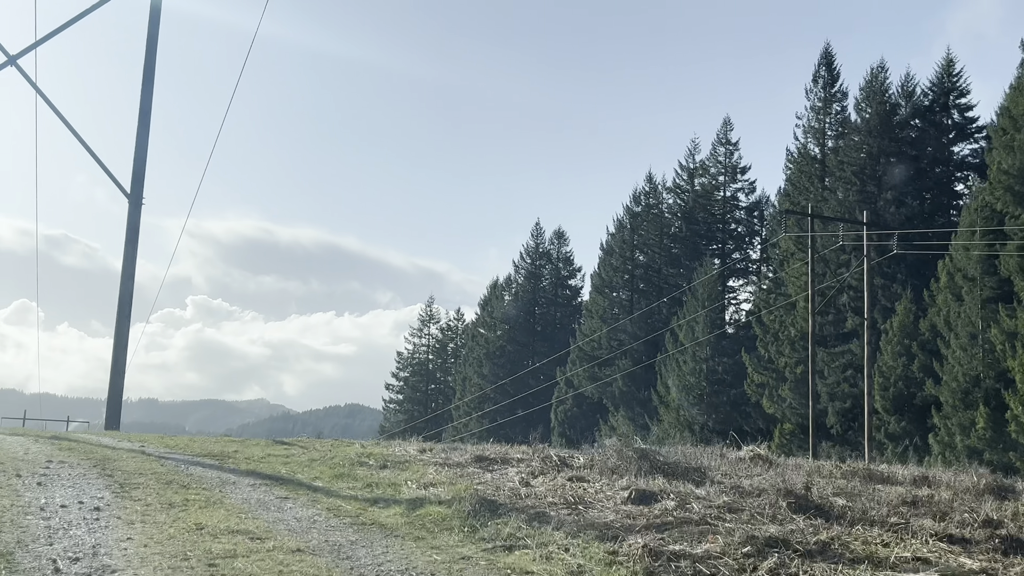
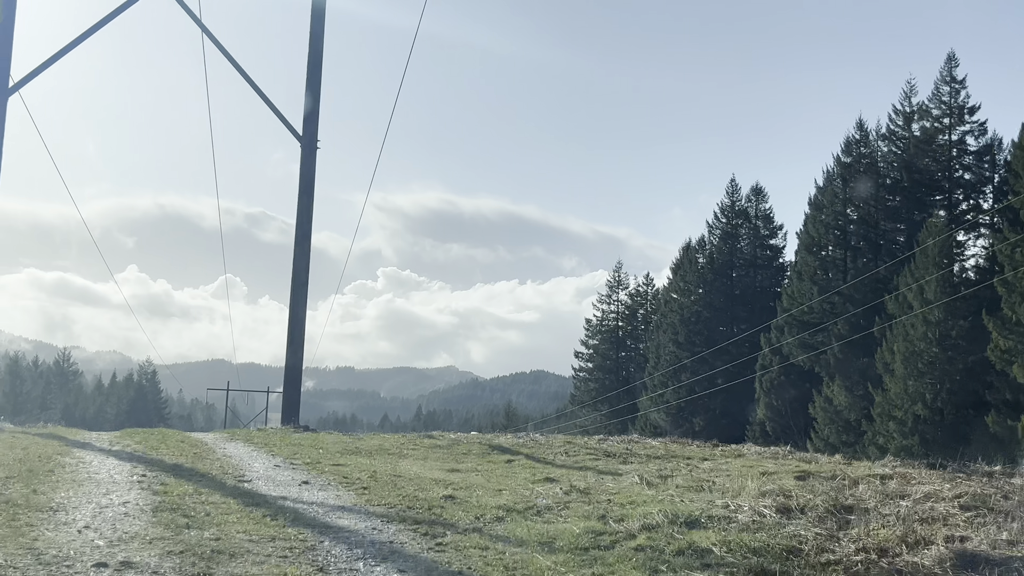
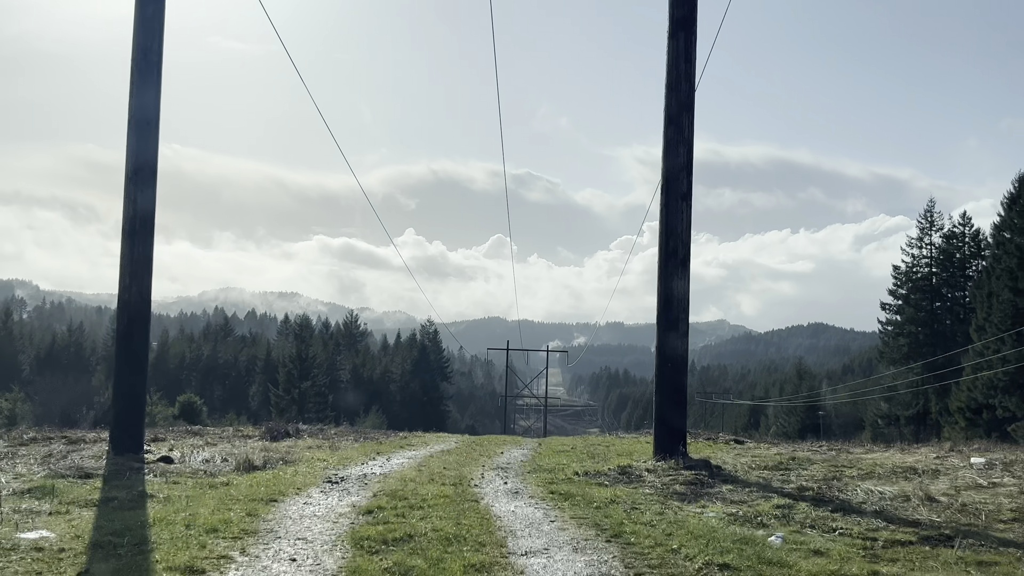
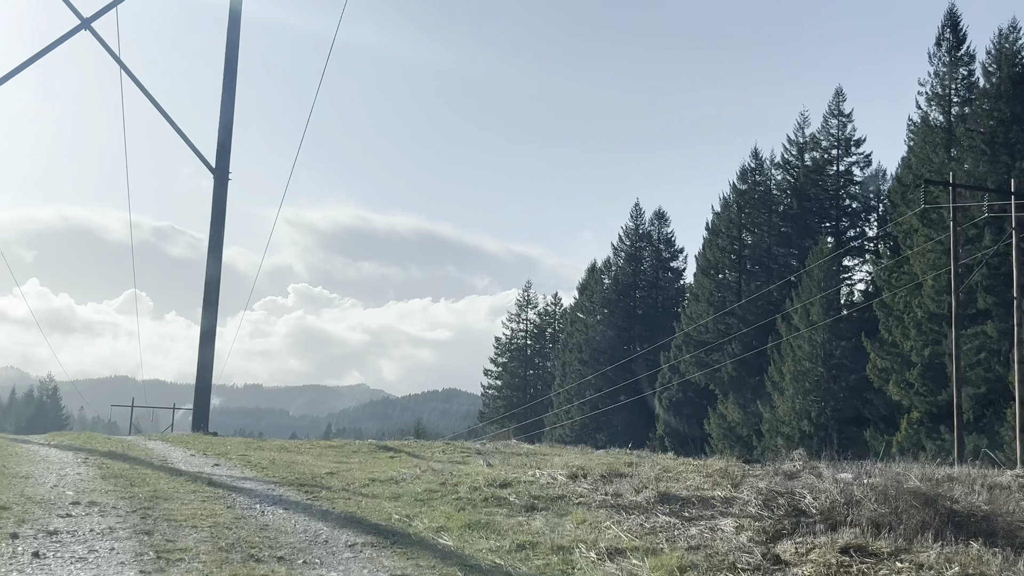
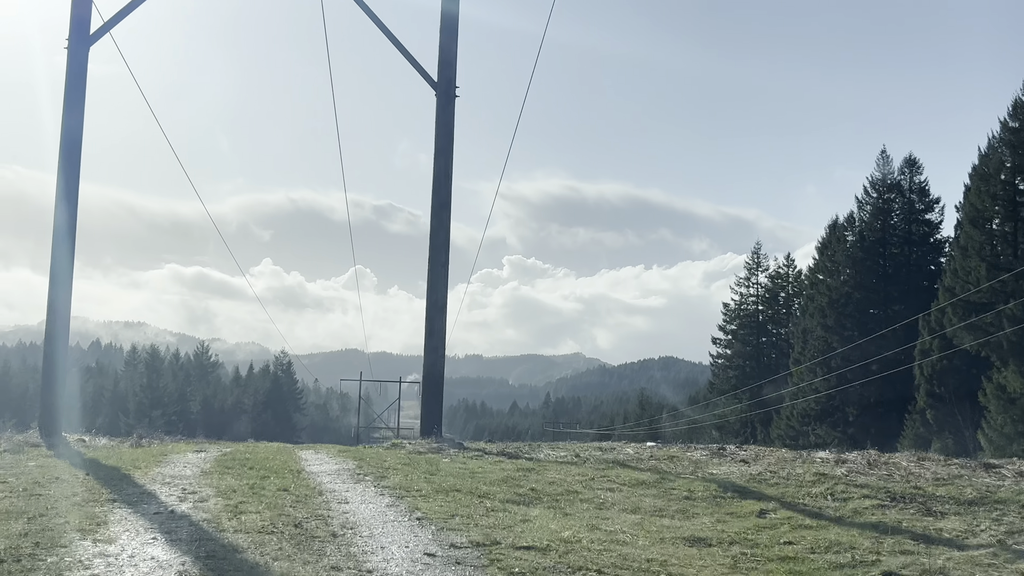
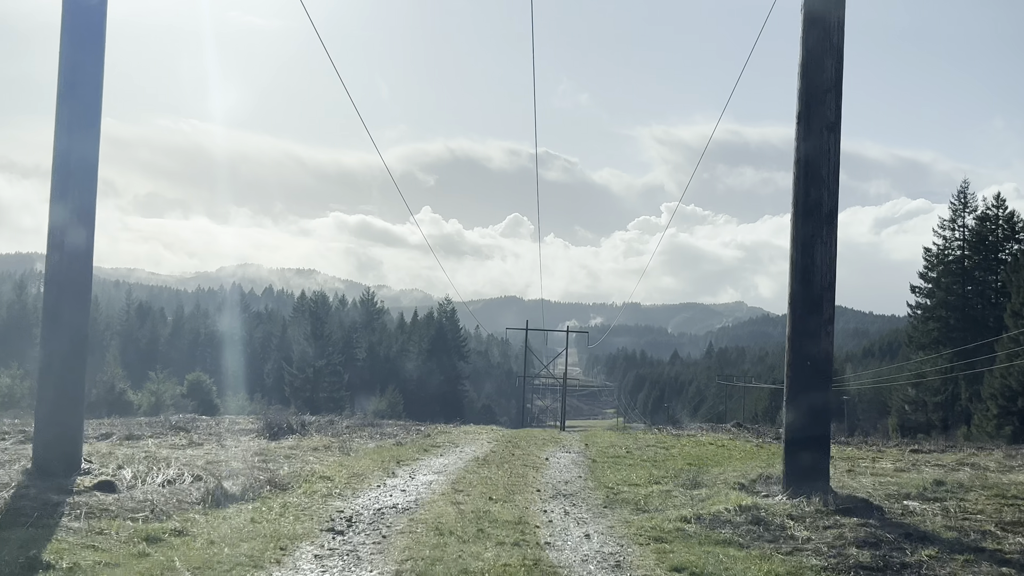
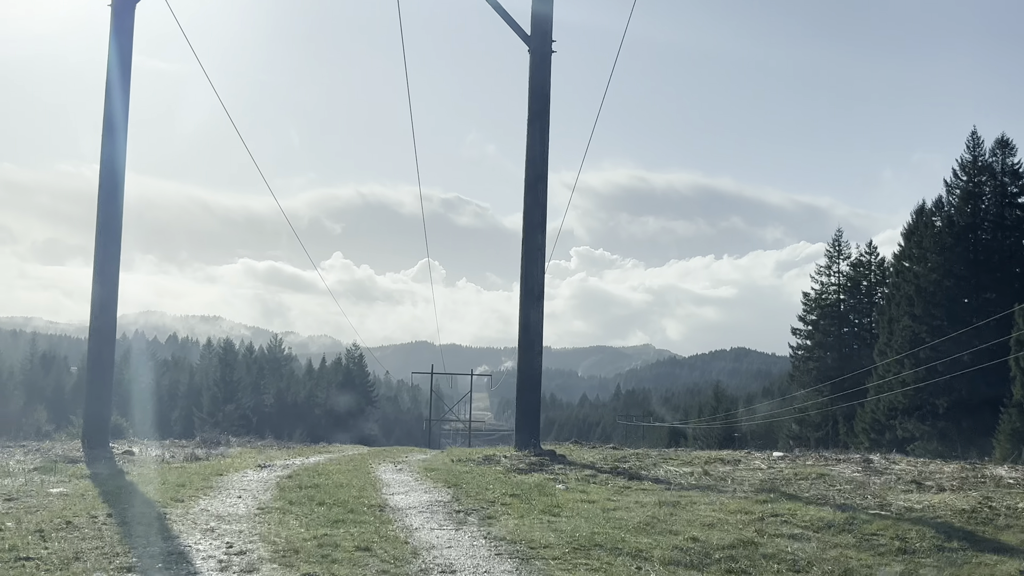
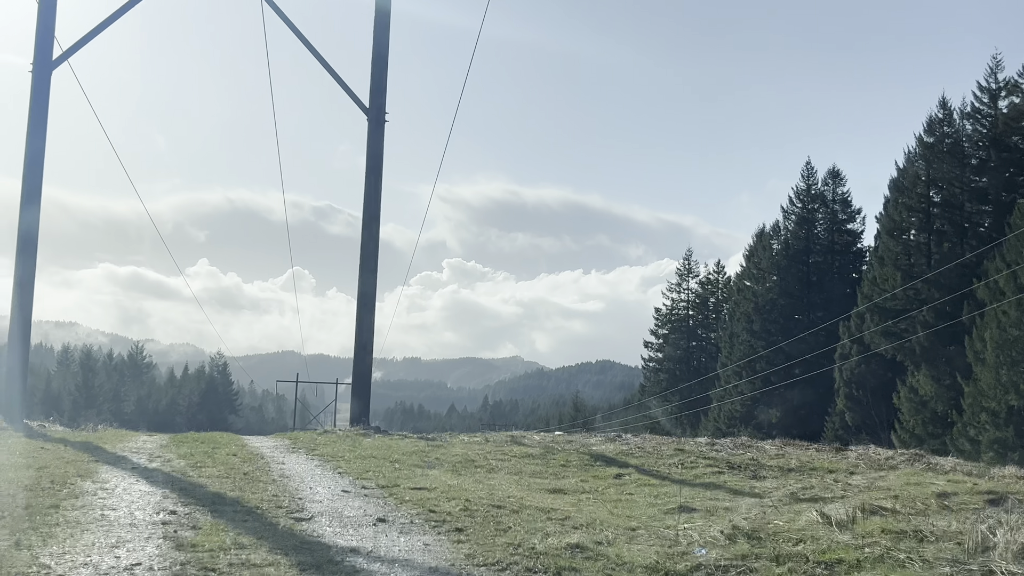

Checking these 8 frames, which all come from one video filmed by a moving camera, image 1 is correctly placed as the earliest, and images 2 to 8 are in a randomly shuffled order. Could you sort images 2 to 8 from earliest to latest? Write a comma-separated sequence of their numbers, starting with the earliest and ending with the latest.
4, 2, 8, 5, 7, 3, 6
